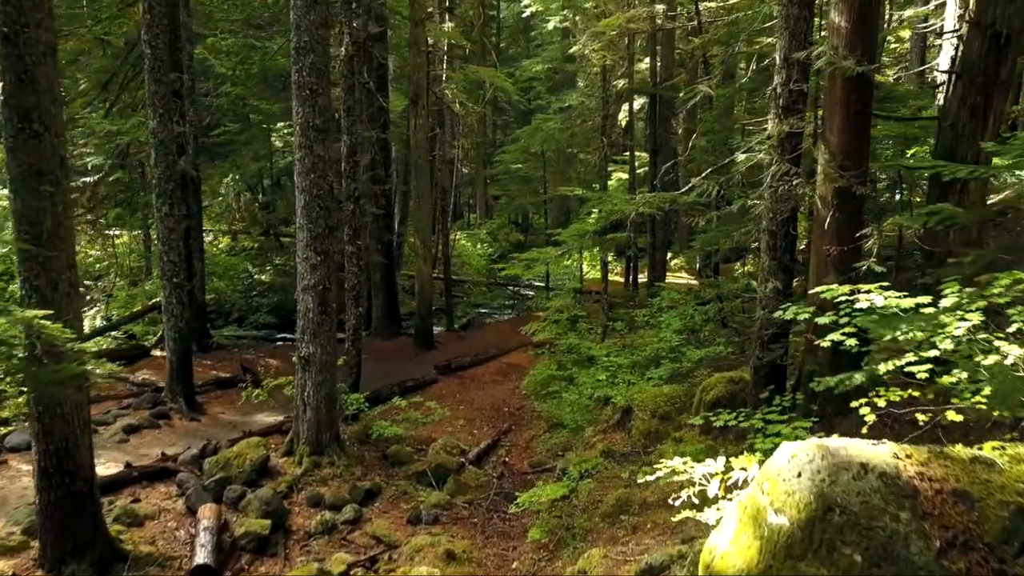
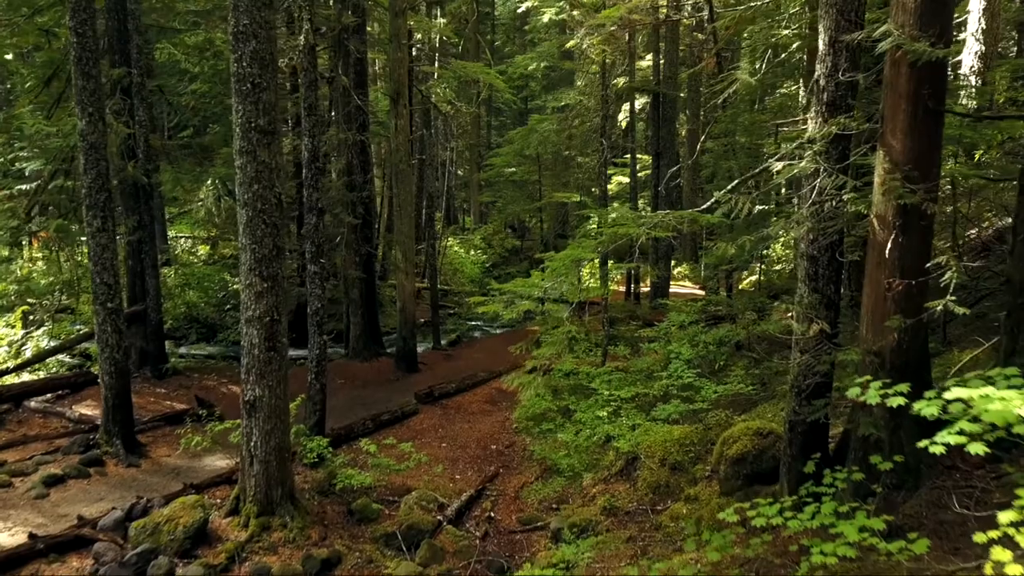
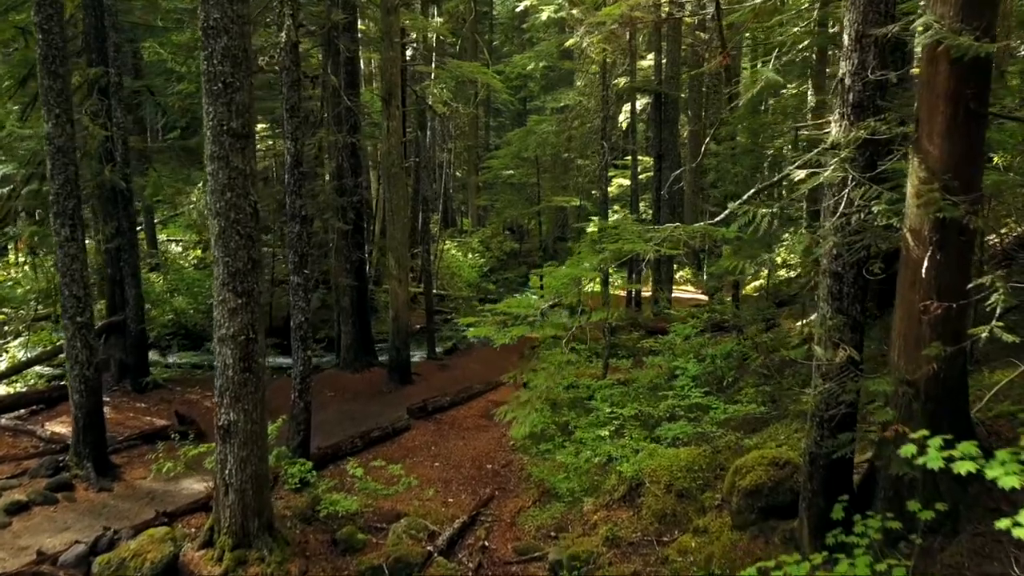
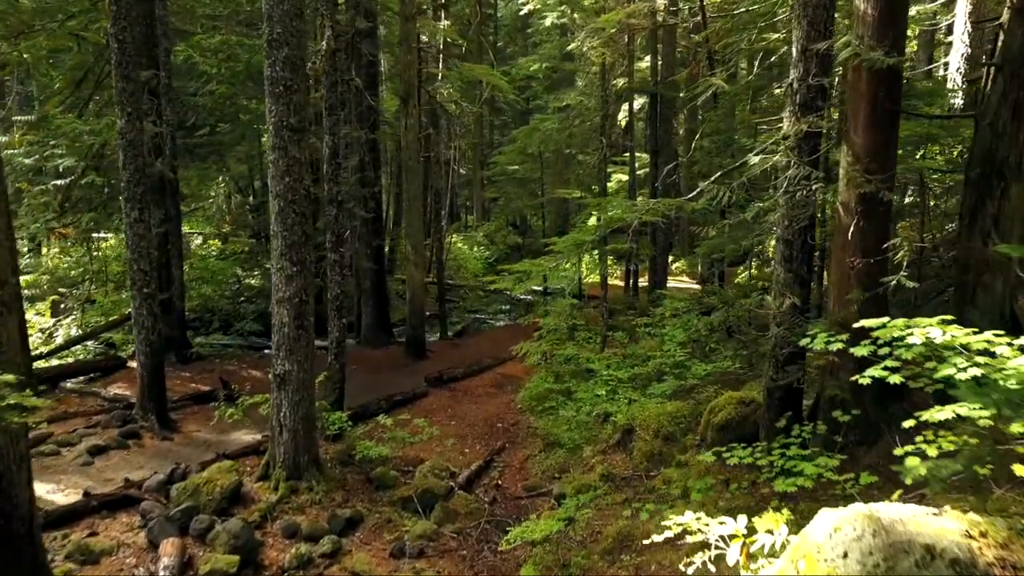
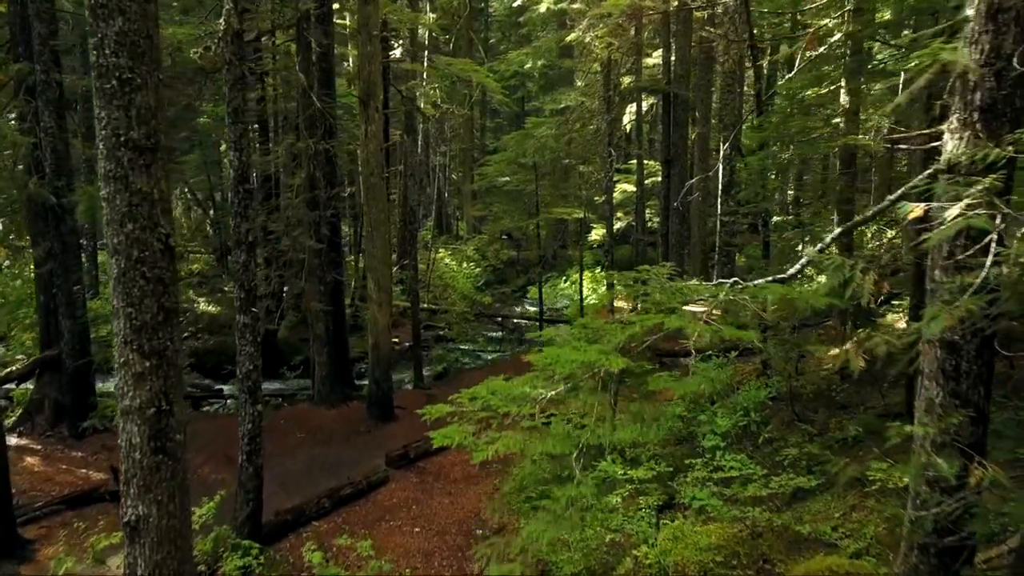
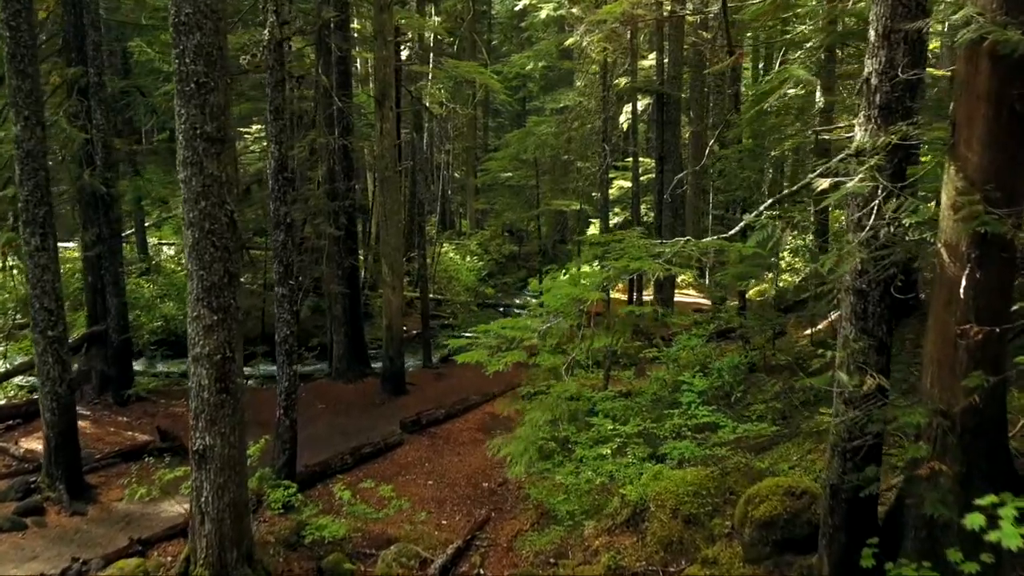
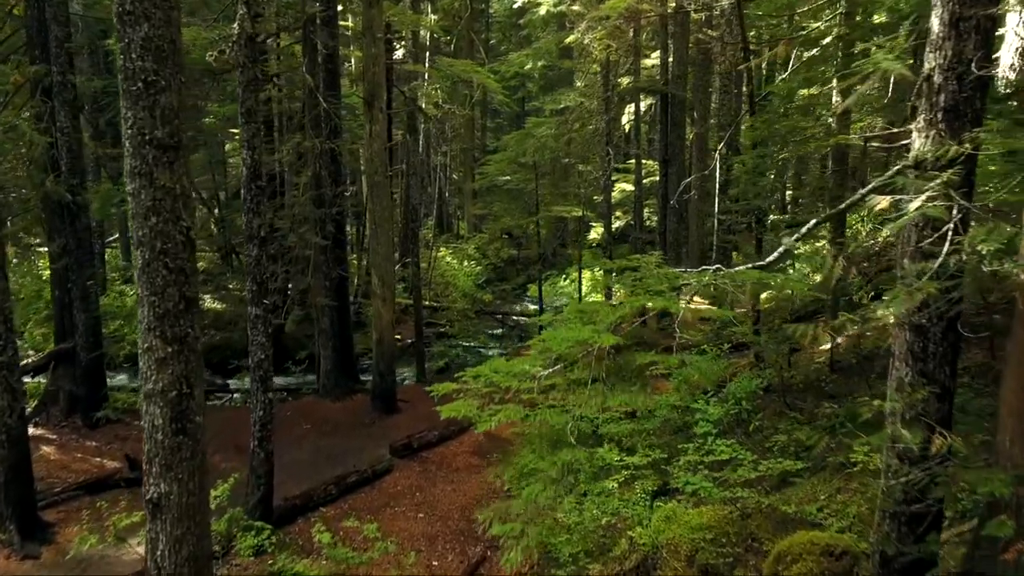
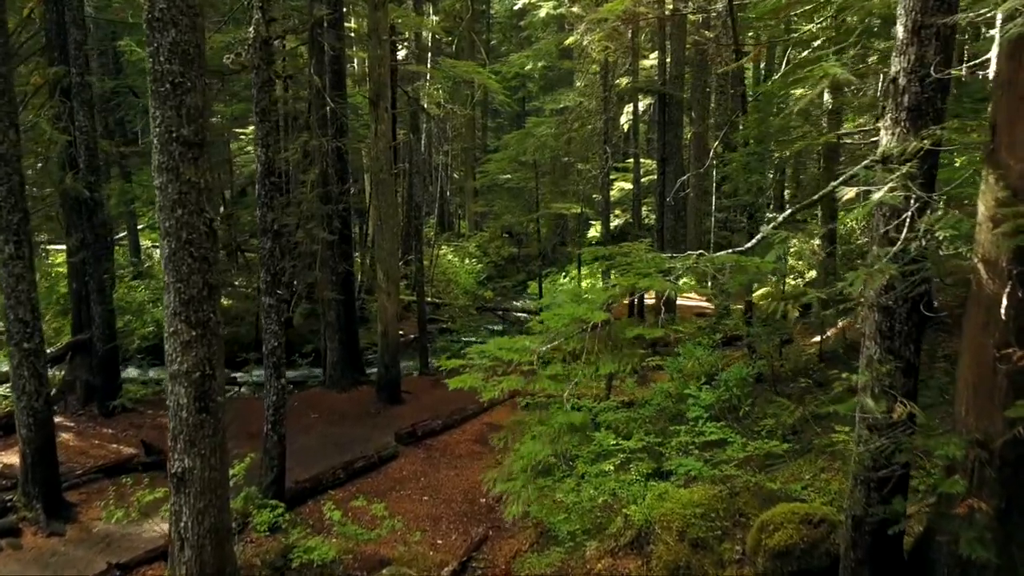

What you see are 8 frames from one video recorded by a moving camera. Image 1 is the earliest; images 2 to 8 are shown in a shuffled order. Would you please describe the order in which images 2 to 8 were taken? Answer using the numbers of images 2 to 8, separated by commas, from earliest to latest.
4, 2, 3, 6, 8, 7, 5
